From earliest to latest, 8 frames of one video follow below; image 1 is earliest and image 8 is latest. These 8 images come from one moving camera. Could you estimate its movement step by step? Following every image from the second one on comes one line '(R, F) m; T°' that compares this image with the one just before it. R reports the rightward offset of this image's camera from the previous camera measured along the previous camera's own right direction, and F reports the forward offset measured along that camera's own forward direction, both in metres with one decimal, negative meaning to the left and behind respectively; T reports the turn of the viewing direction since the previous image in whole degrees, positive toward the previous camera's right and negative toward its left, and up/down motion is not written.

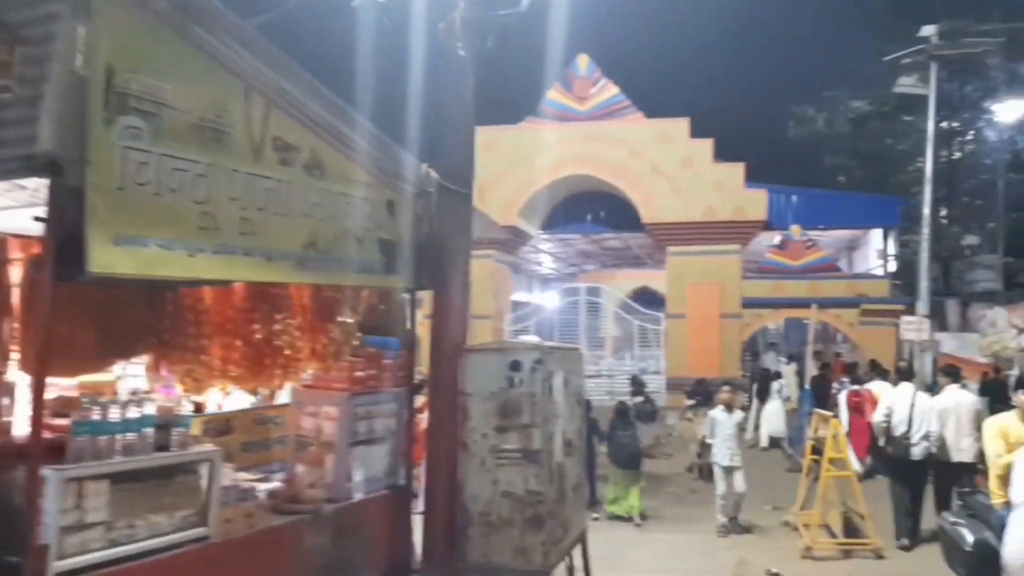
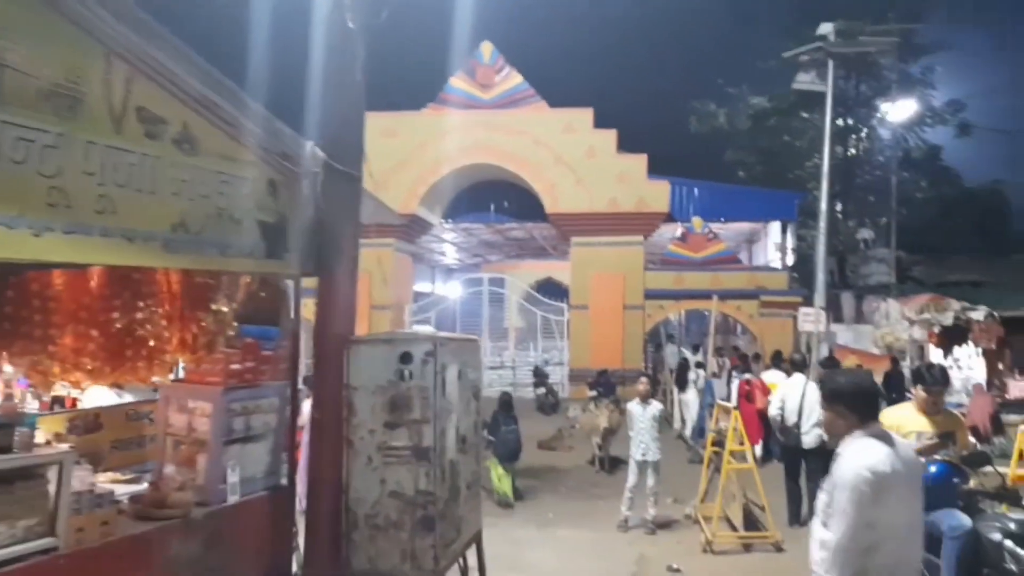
(+0.1, +0.2) m; +6°
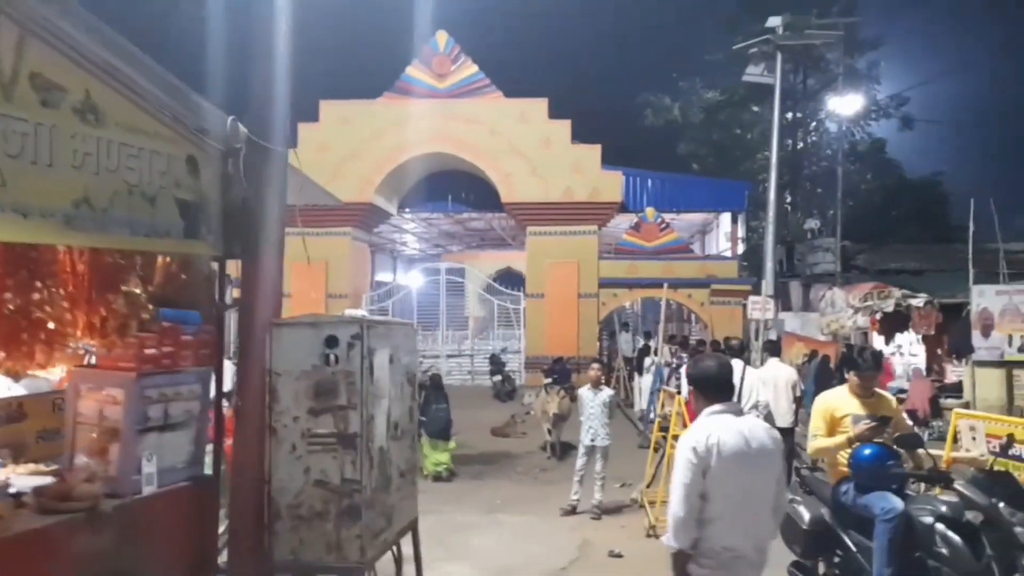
(+0.1, +0.1) m; +3°
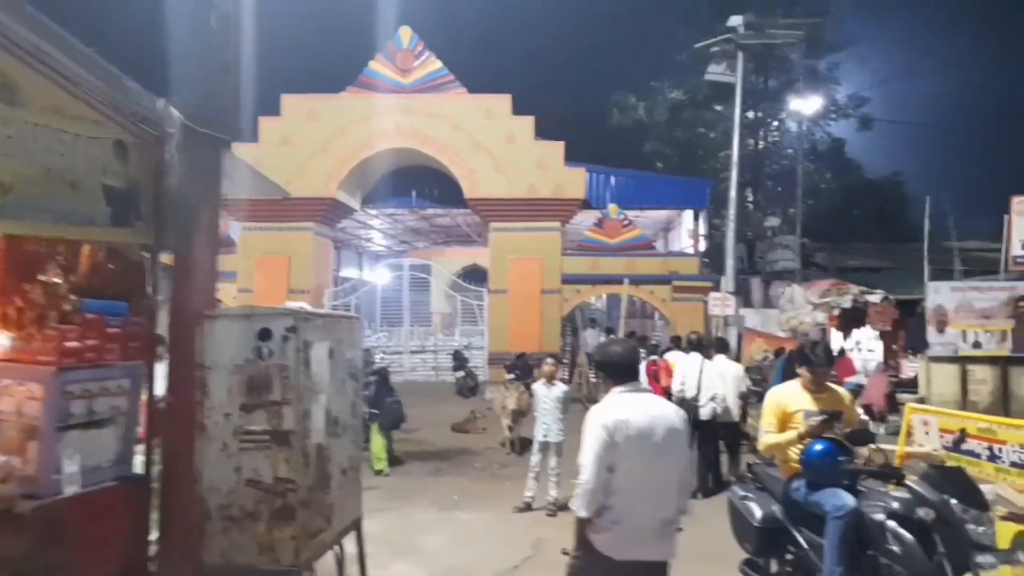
(+0.1, +0.2) m; +2°
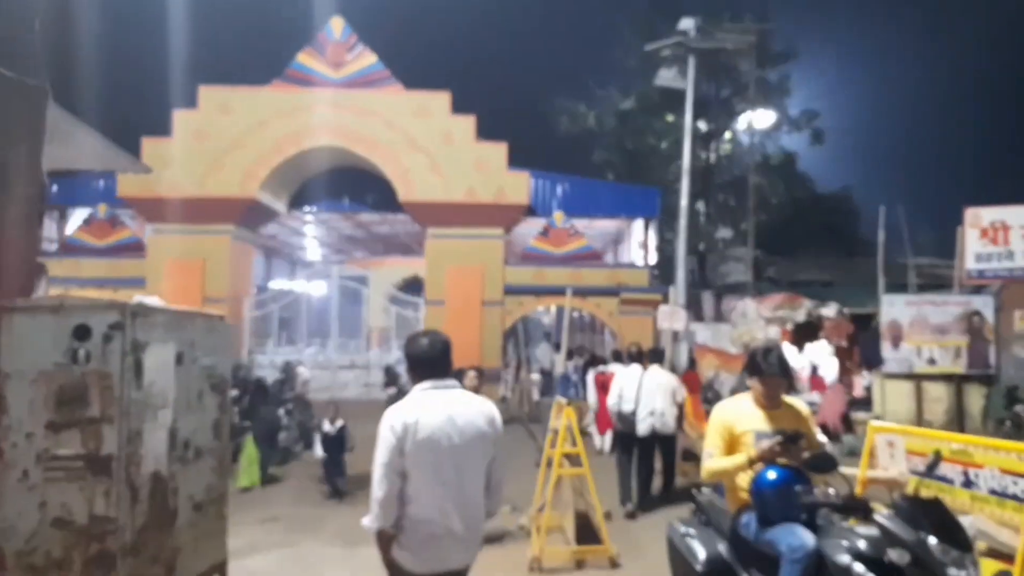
(+0.2, +0.8) m; +3°
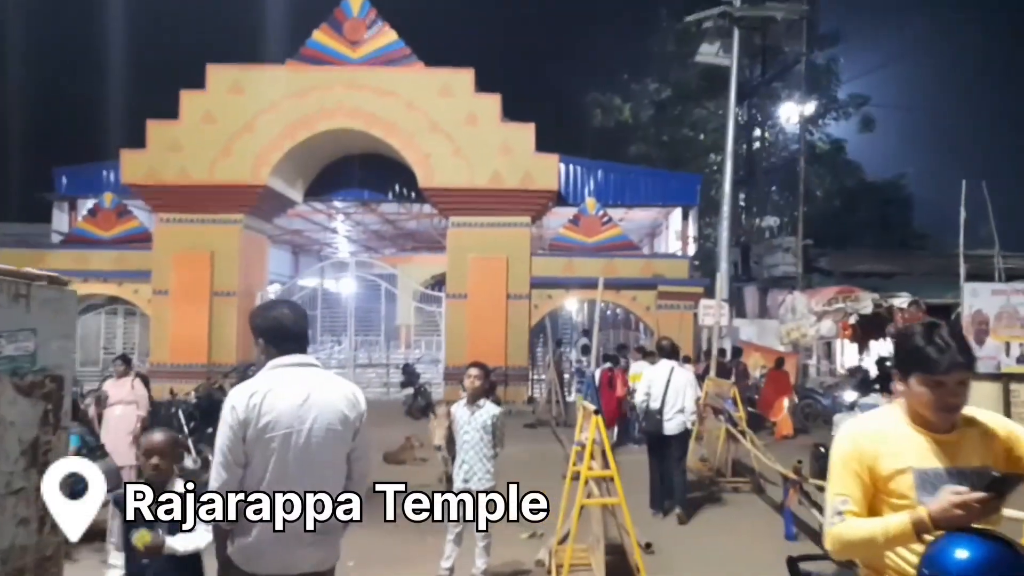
(+0.1, +1.4) m; -2°
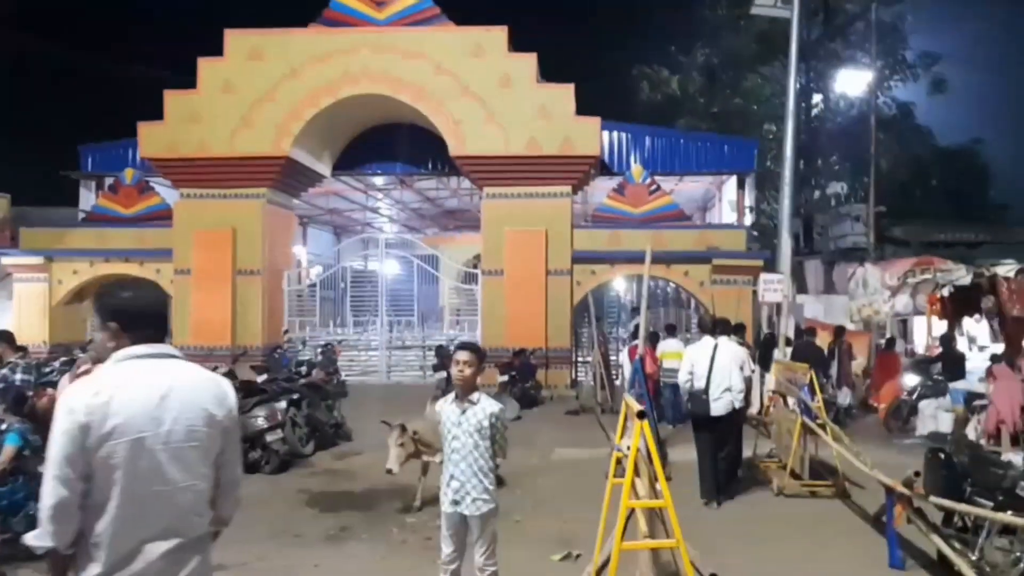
(+0.1, +1.3) m; -3°
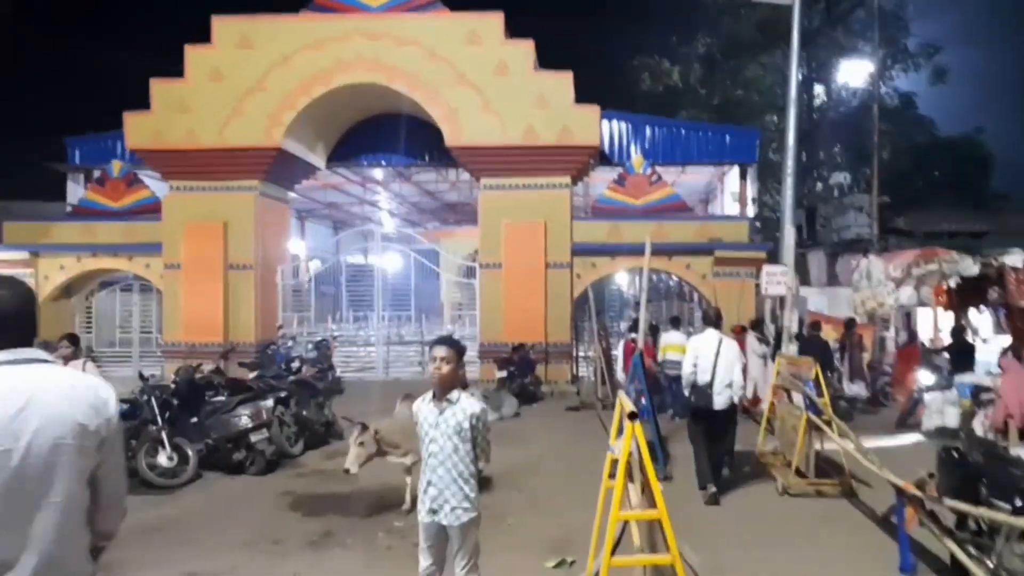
(+0.1, +0.3) m; 0°
